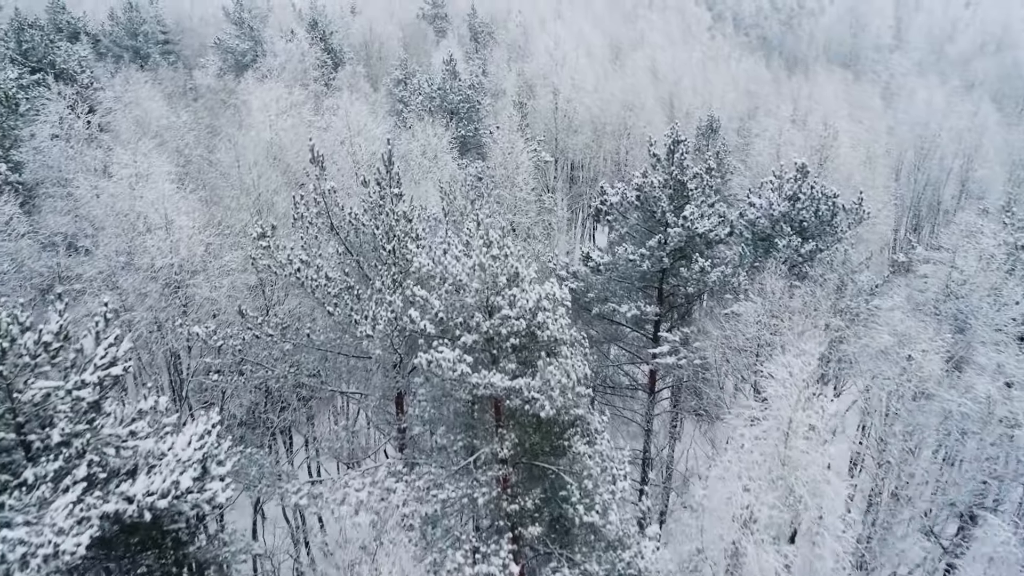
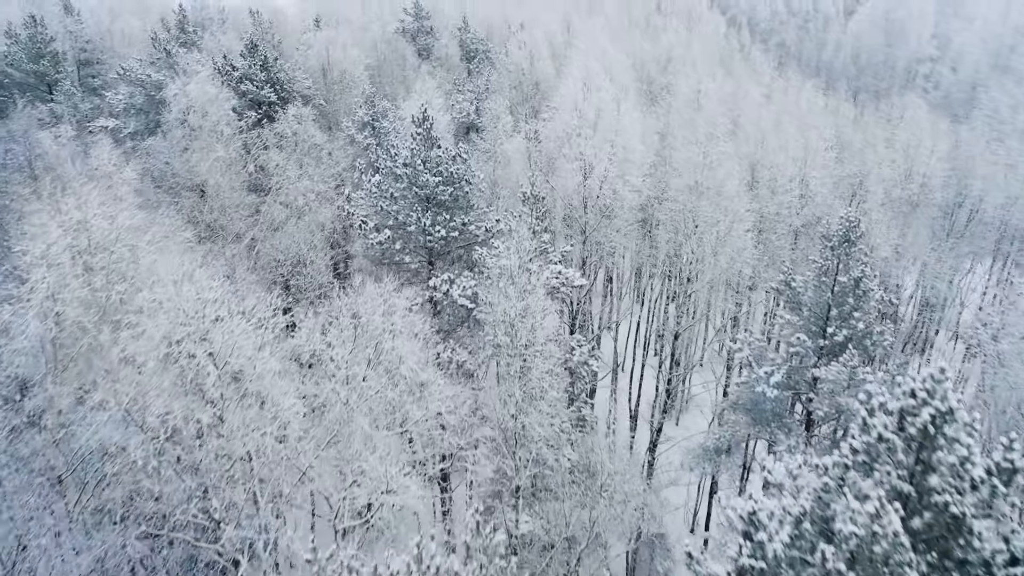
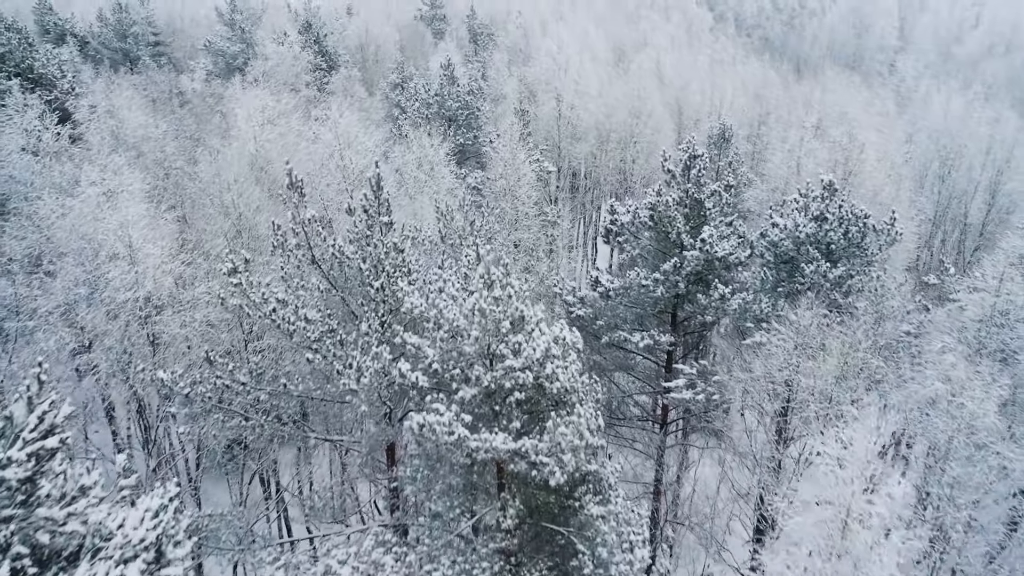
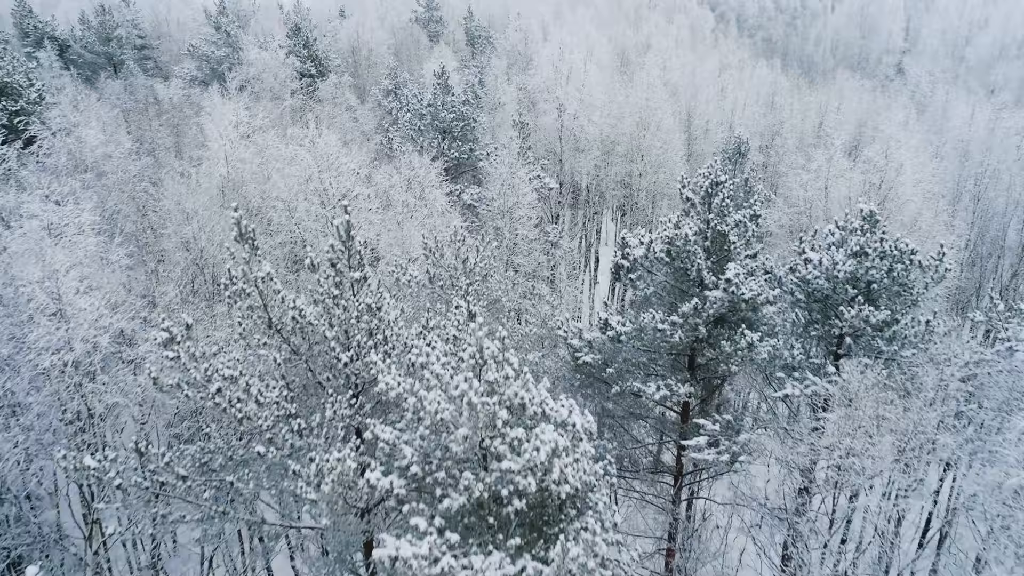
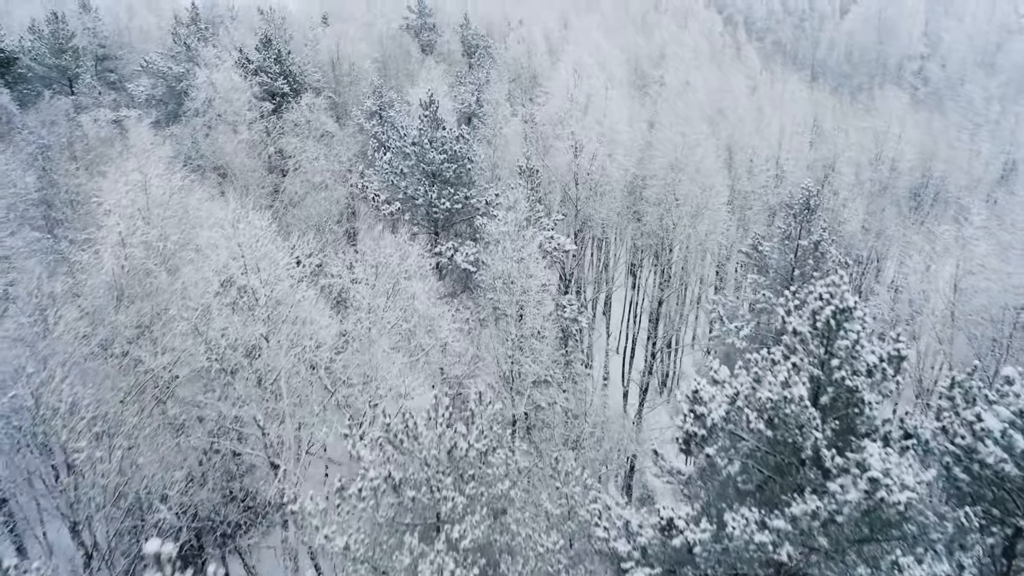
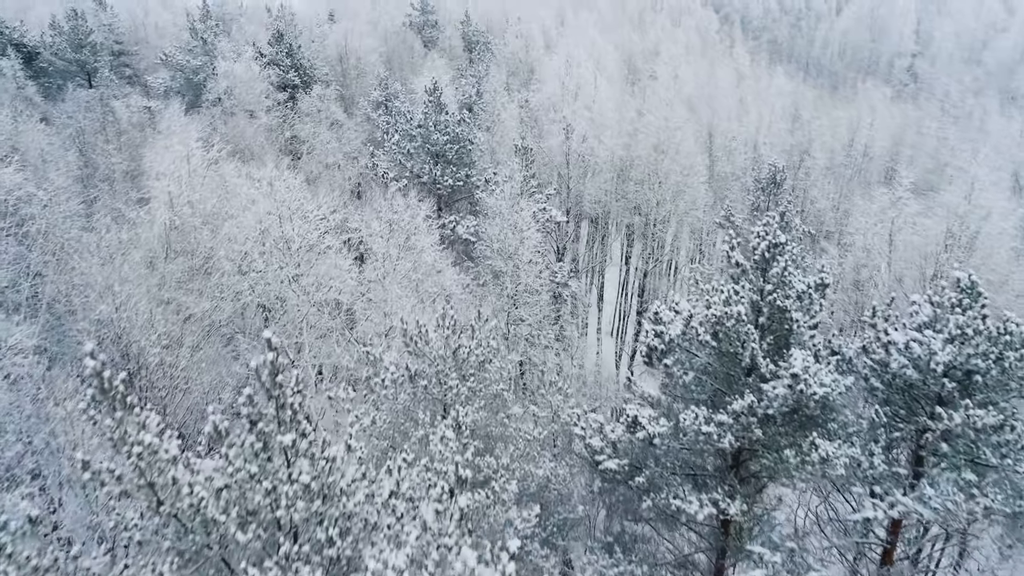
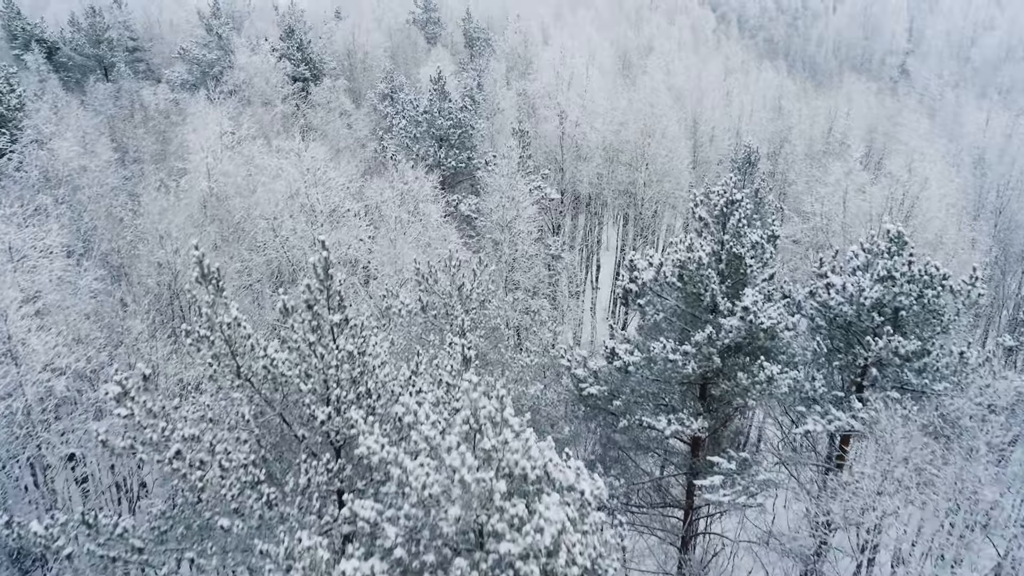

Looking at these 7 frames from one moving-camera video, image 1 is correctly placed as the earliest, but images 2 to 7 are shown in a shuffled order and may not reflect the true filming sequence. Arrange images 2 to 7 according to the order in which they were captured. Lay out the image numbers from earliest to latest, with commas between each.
3, 4, 7, 6, 5, 2
